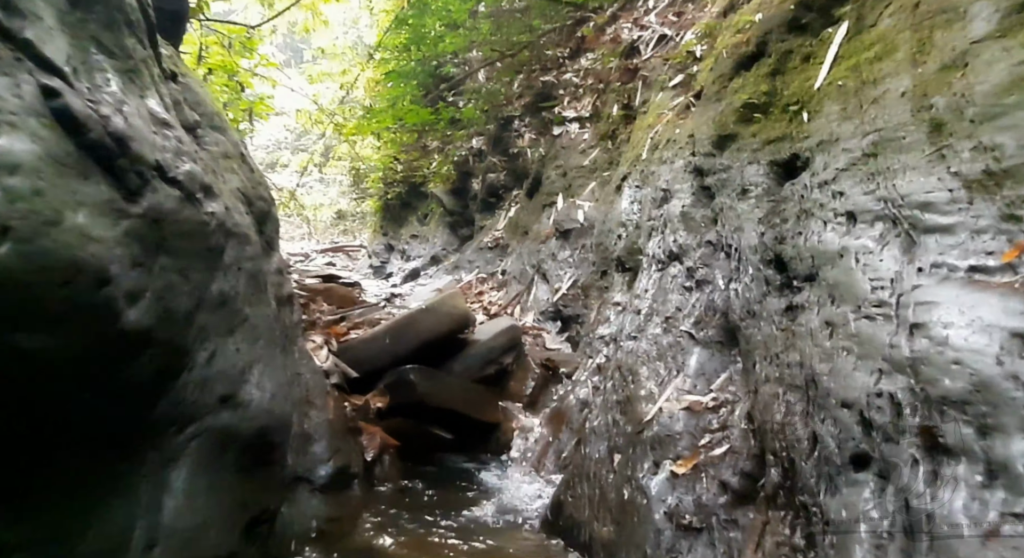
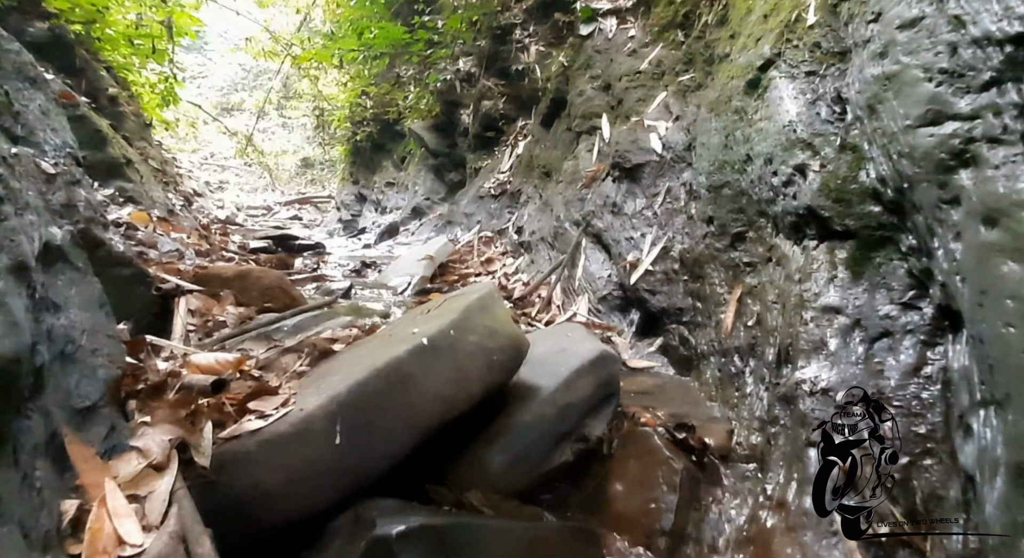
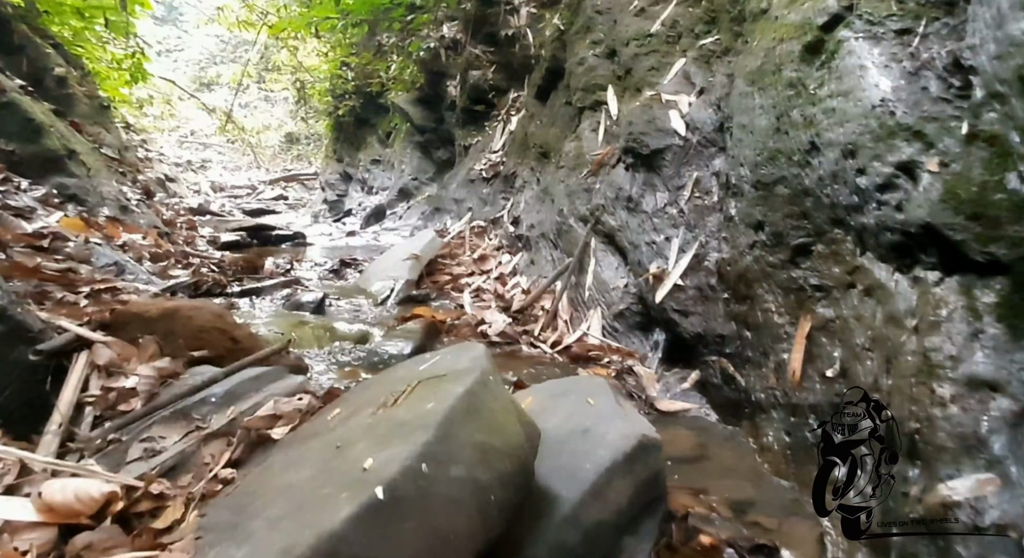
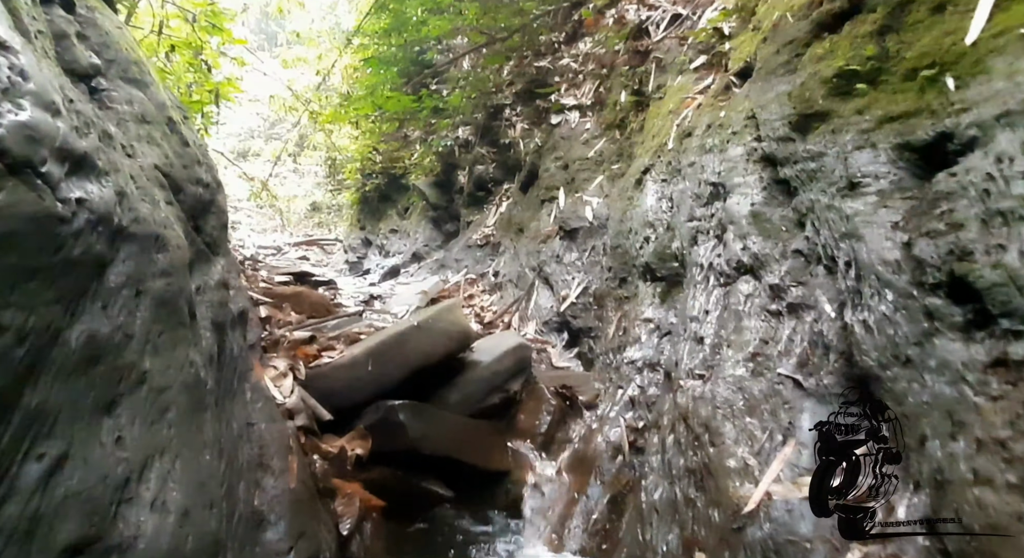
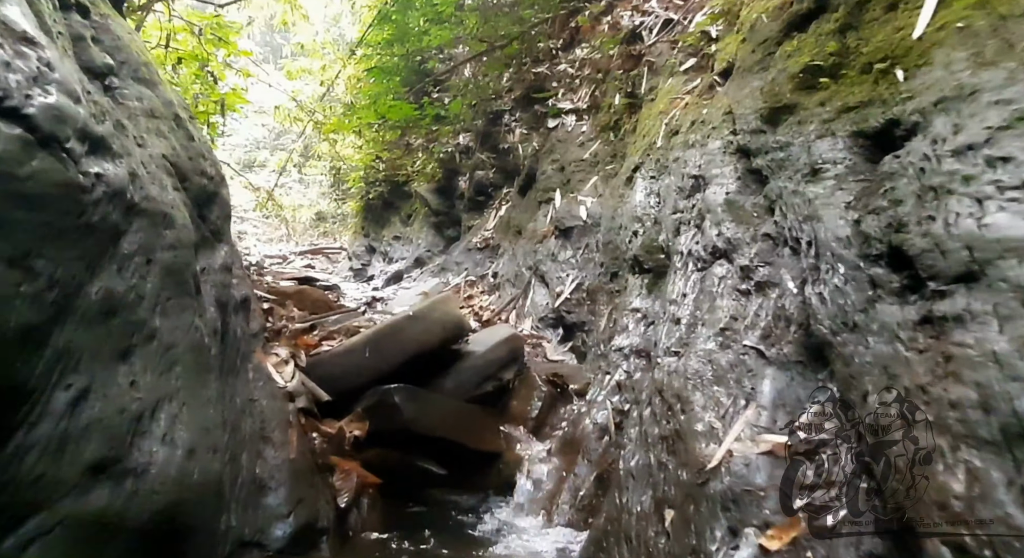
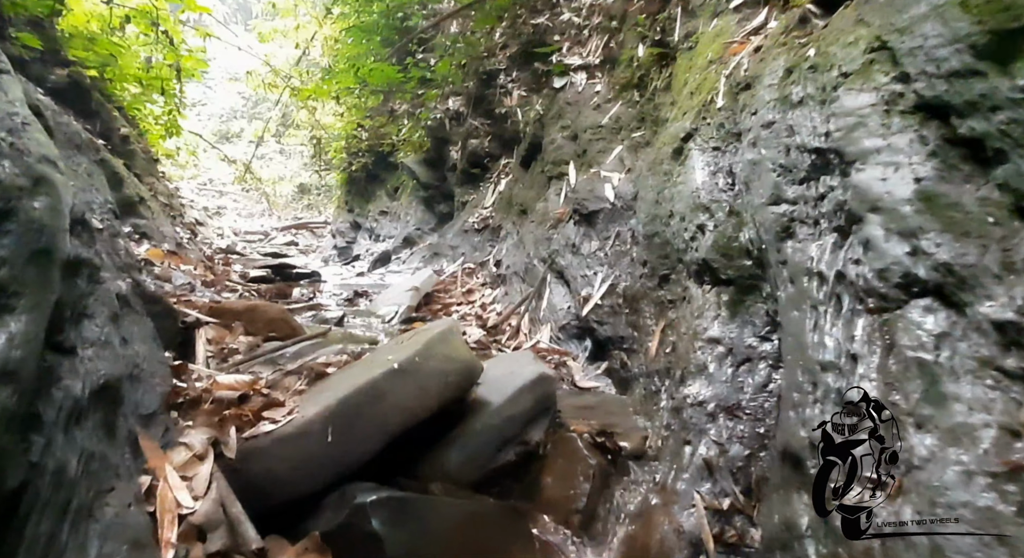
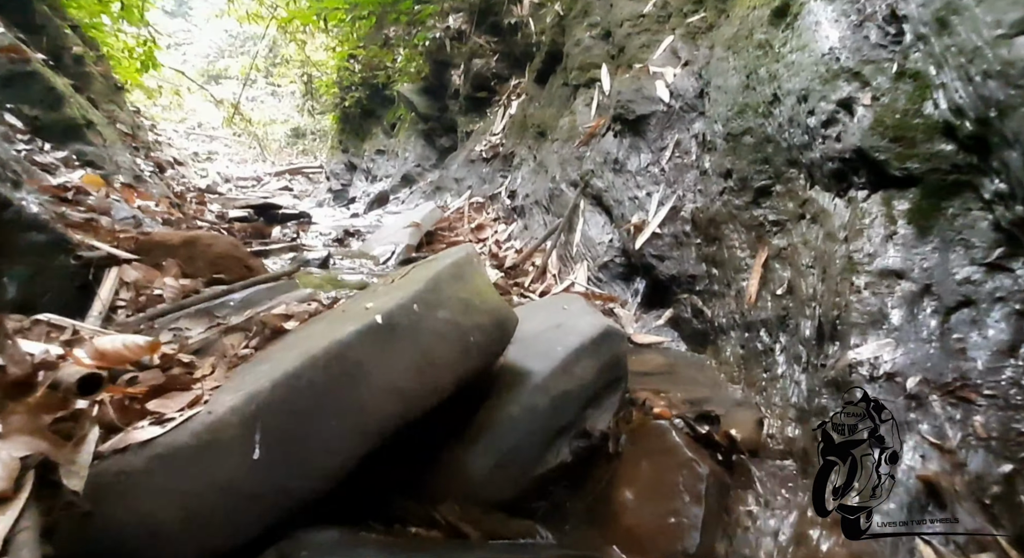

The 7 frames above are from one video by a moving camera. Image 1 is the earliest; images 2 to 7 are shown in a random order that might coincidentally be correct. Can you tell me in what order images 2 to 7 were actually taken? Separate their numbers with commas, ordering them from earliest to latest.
5, 4, 6, 2, 7, 3
